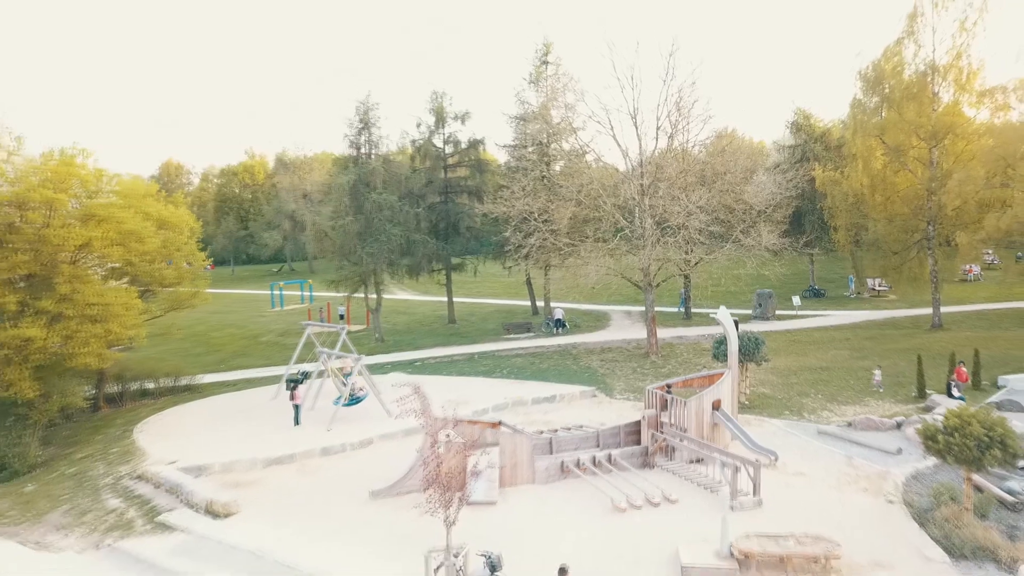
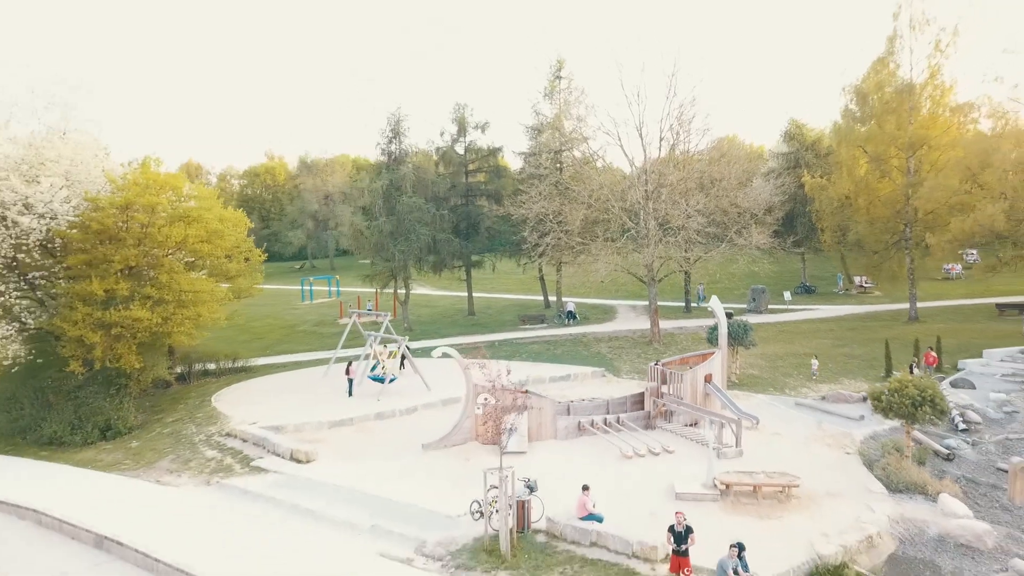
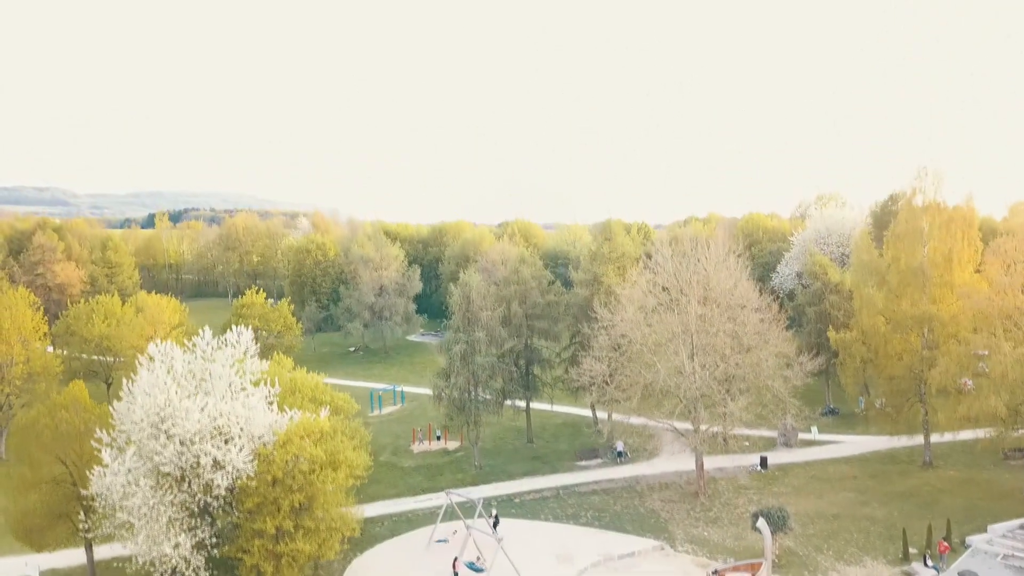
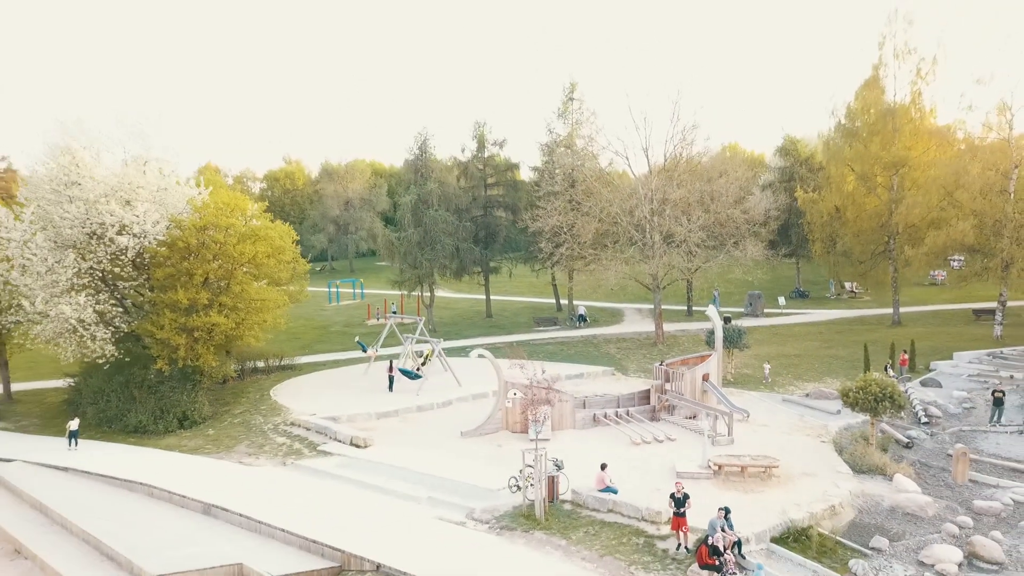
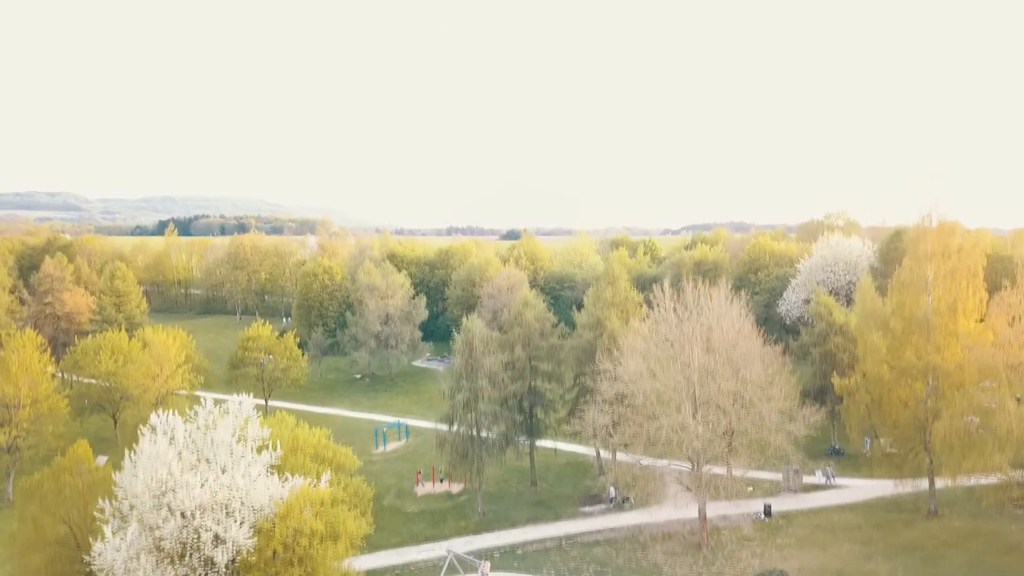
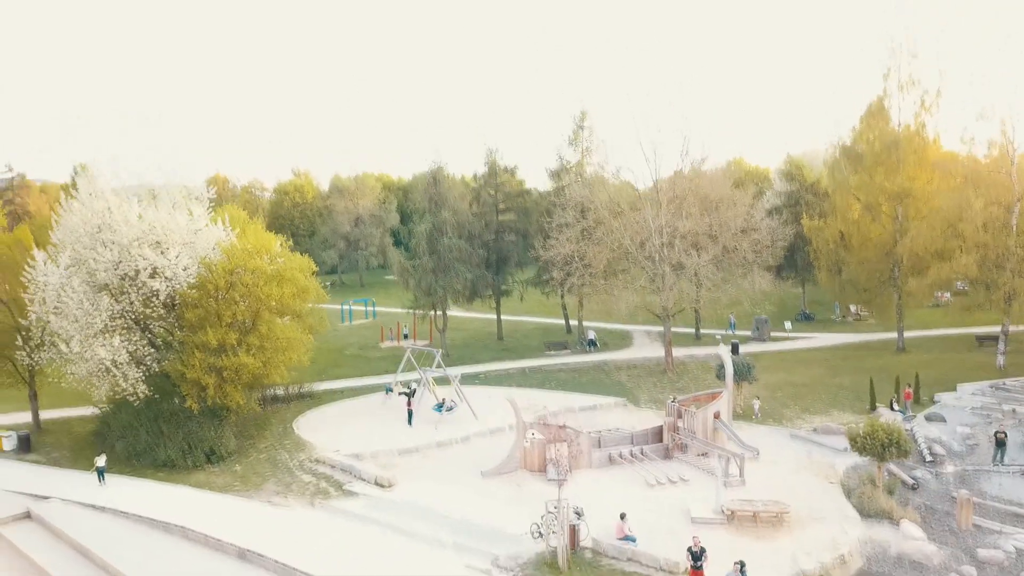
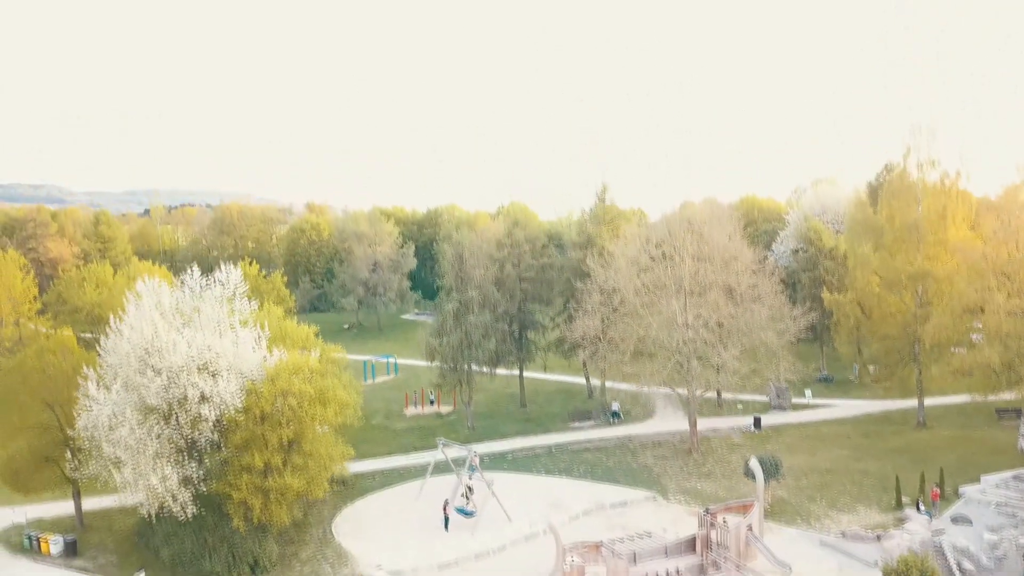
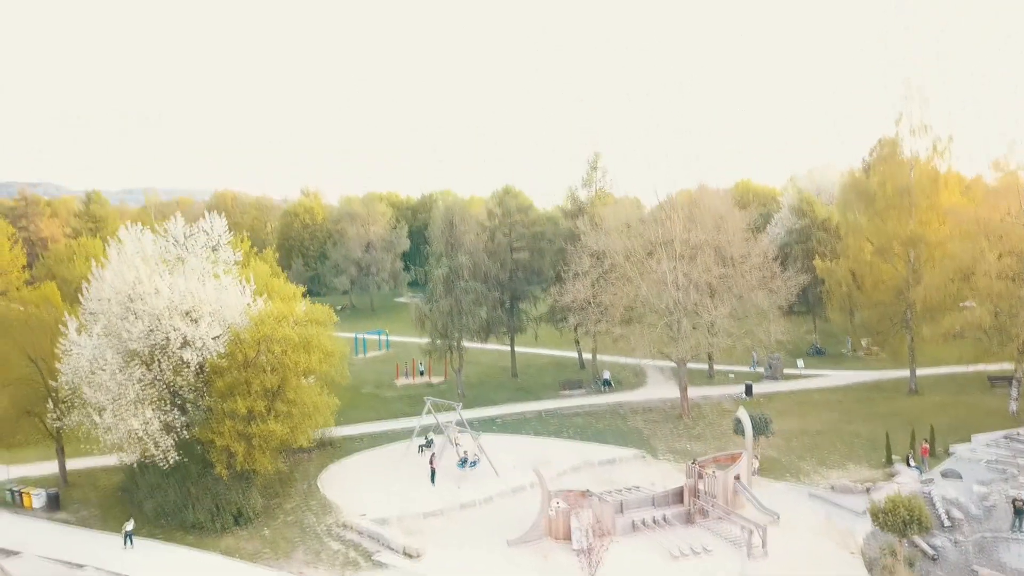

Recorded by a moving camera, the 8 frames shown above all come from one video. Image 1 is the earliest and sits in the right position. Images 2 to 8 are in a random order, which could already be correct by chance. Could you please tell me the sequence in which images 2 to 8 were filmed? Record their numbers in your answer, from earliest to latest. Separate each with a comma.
2, 4, 6, 8, 7, 3, 5
